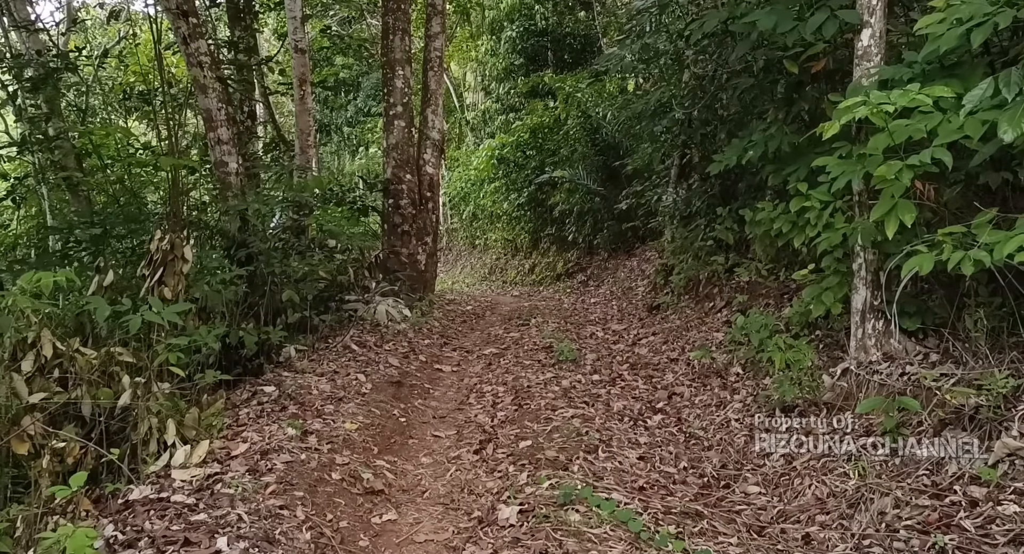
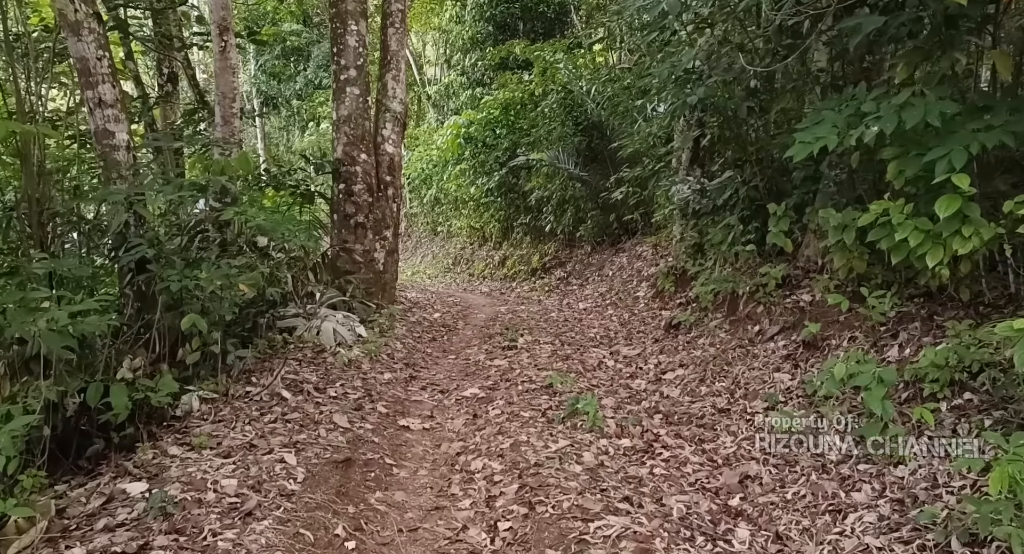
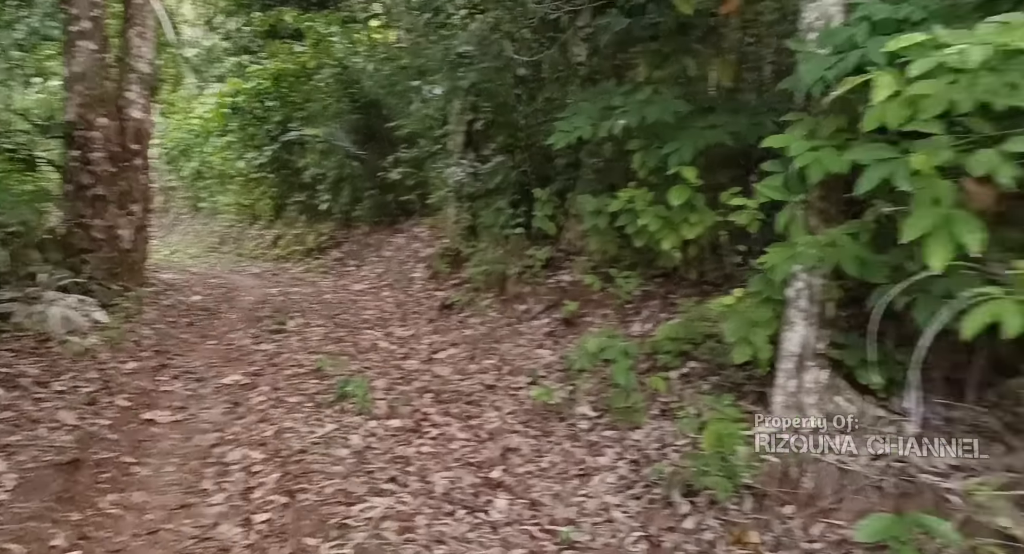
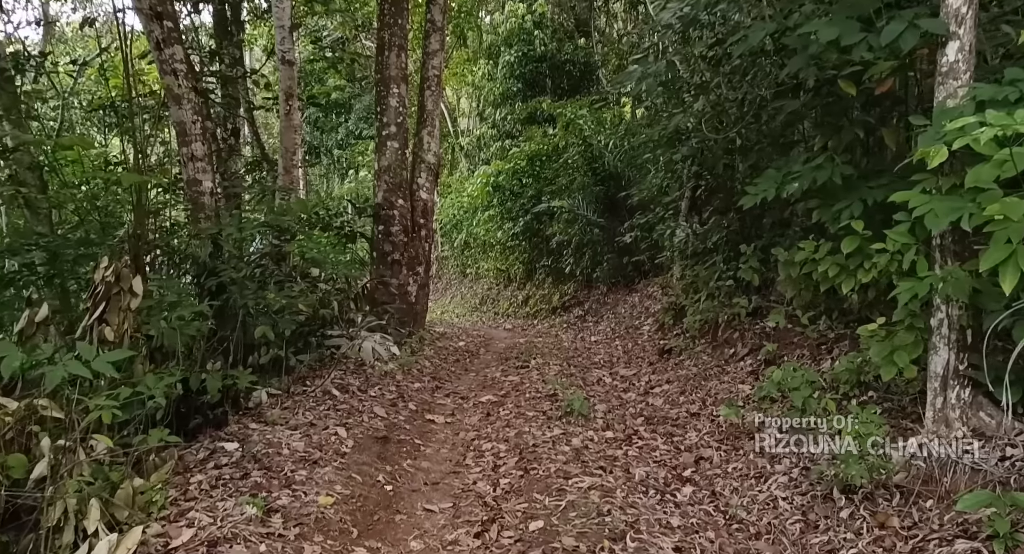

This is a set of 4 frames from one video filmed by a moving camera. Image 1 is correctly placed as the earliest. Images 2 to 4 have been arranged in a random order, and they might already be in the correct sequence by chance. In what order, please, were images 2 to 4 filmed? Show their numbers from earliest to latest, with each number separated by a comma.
4, 2, 3
